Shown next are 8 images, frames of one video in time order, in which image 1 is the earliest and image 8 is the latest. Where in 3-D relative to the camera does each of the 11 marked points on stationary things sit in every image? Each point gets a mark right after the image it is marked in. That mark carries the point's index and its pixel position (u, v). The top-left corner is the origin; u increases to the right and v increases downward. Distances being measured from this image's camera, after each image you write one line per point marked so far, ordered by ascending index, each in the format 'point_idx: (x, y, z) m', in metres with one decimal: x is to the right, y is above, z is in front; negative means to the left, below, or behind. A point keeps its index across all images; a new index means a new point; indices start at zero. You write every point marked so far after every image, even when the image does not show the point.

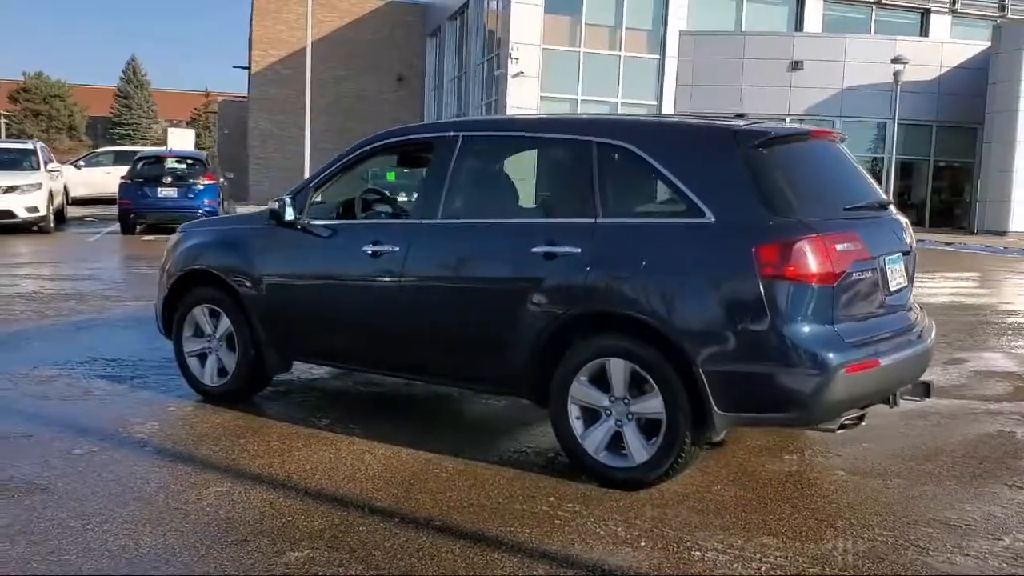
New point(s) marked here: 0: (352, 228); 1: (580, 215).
0: (-1.0, +0.4, +6.0) m
1: (+0.3, +0.4, +5.1) m
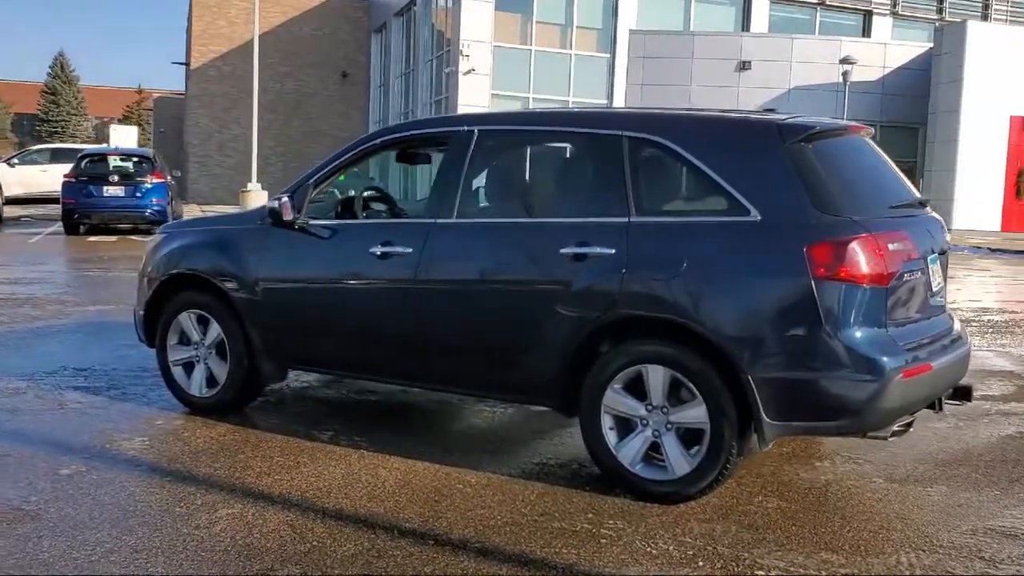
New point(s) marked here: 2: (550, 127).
0: (-0.9, +0.3, +5.7) m
1: (+0.5, +0.4, +4.8) m
2: (+0.2, +0.8, +5.2) m
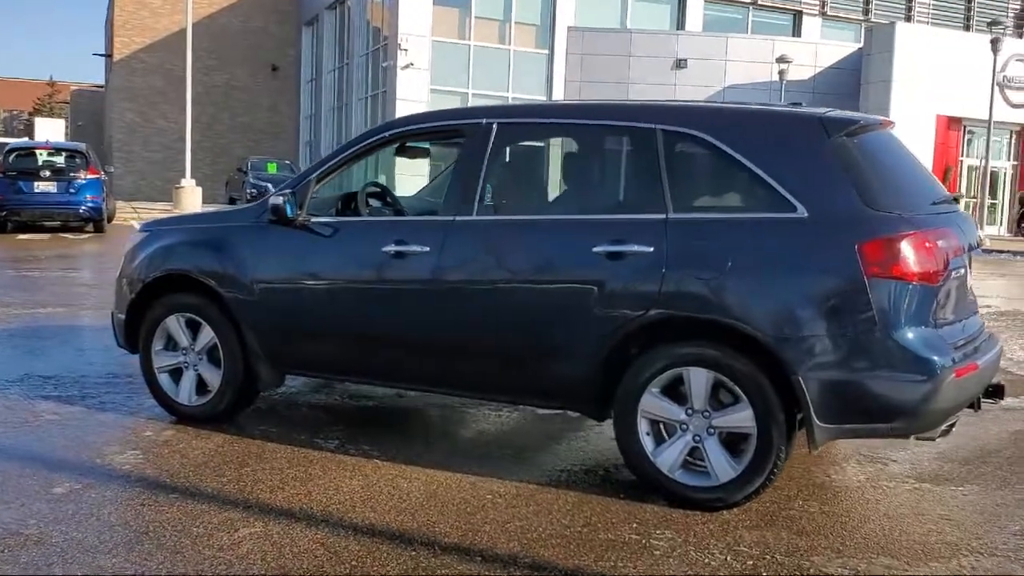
0: (-0.8, +0.3, +5.4) m
1: (+0.6, +0.4, +4.7) m
2: (+0.3, +0.8, +5.0) m
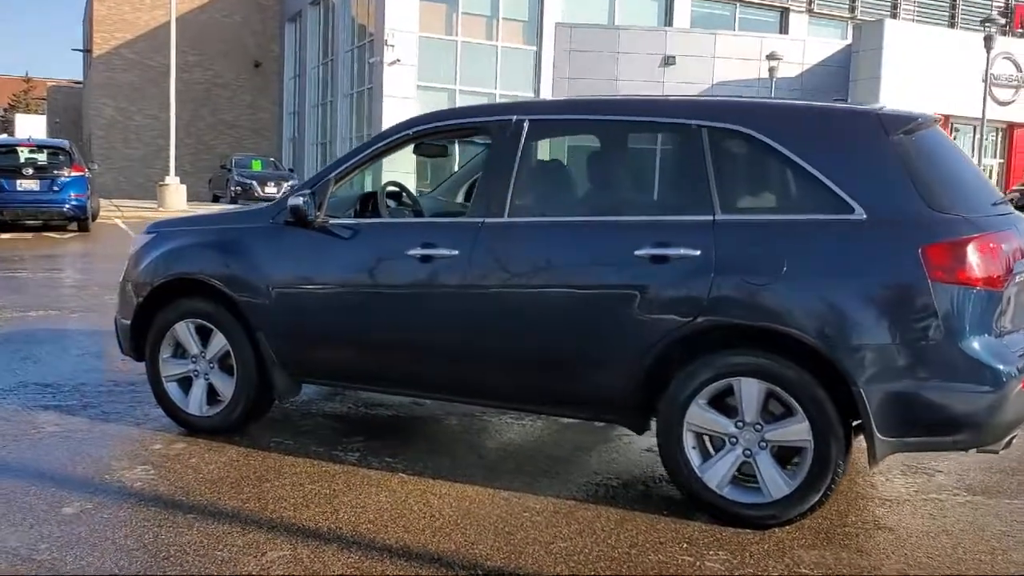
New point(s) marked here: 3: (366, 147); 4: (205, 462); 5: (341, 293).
0: (-0.7, +0.3, +5.1) m
1: (+0.8, +0.3, +4.4) m
2: (+0.5, +0.8, +4.7) m
3: (-0.7, +0.8, +5.4) m
4: (-1.6, -0.9, +5.1) m
5: (-0.9, 0.0, +5.1) m
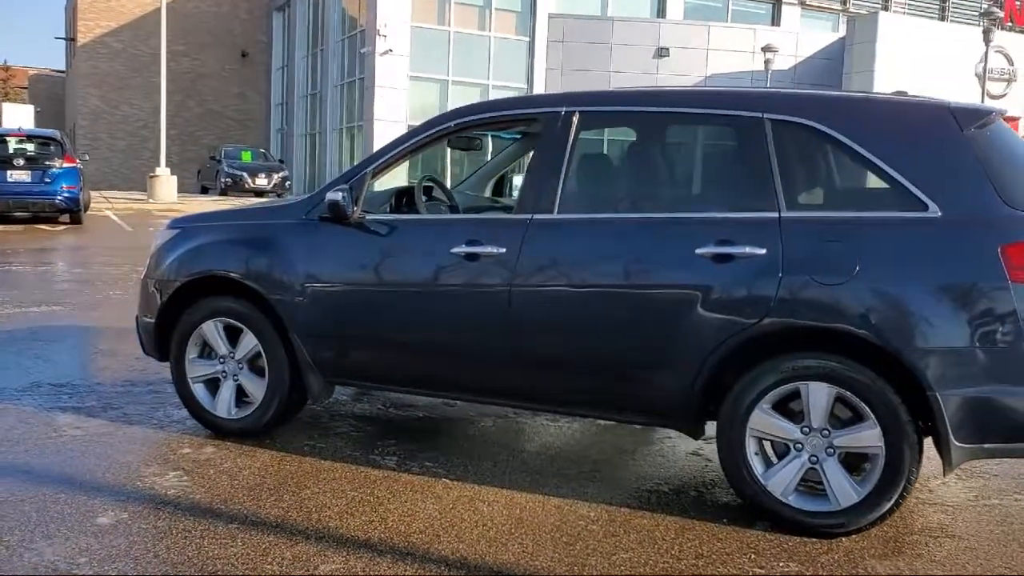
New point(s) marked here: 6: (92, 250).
0: (-0.4, +0.3, +4.9) m
1: (+1.0, +0.3, +4.3) m
2: (+0.7, +0.8, +4.5) m
3: (-0.5, +0.8, +5.2) m
4: (-1.3, -0.9, +4.9) m
5: (-0.7, 0.0, +5.0) m
6: (-6.2, +0.6, +14.7) m
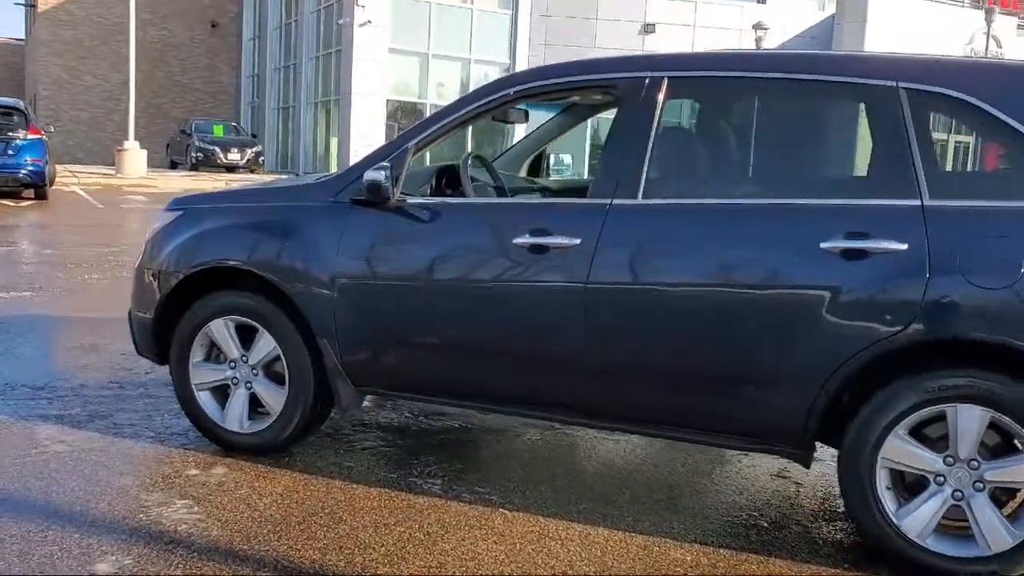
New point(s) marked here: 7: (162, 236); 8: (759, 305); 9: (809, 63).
0: (-0.2, +0.3, +4.2) m
1: (+1.3, +0.3, +3.6) m
2: (+1.0, +0.8, +3.8) m
3: (-0.2, +0.8, +4.4) m
4: (-1.1, -0.9, +4.2) m
5: (-0.4, 0.0, +4.2) m
6: (-6.2, +0.8, +13.8) m
7: (-1.7, +0.3, +4.8) m
8: (+0.9, -0.1, +3.7) m
9: (+1.1, +0.8, +3.8) m
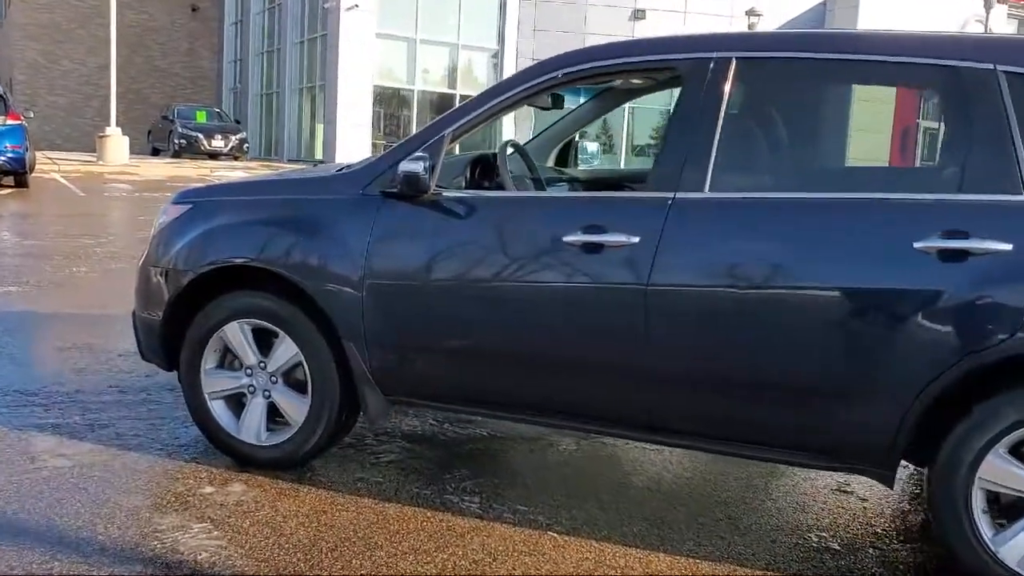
0: (0.0, +0.3, +3.8) m
1: (+1.5, +0.3, +3.2) m
2: (+1.2, +0.8, +3.5) m
3: (-0.1, +0.8, +4.0) m
4: (-0.9, -0.9, +3.8) m
5: (-0.2, 0.0, +3.9) m
6: (-6.2, +0.9, +13.3) m
7: (-1.5, +0.3, +4.4) m
8: (+1.1, -0.1, +3.3) m
9: (+1.3, +0.8, +3.5) m
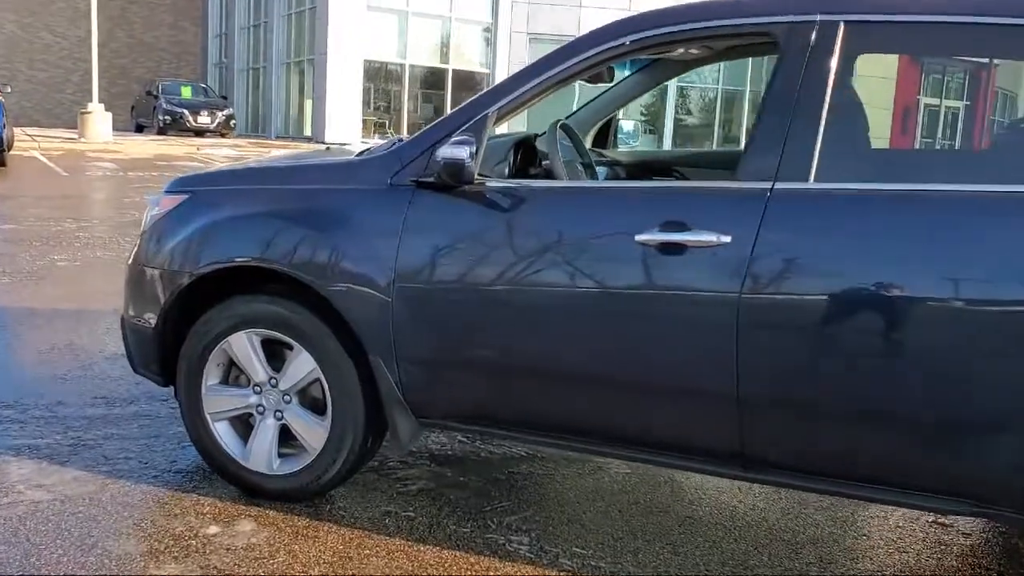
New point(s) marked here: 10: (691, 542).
0: (+0.2, +0.3, +3.3) m
1: (+1.7, +0.3, +2.7) m
2: (+1.4, +0.8, +2.9) m
3: (+0.1, +0.8, +3.4) m
4: (-0.7, -0.9, +3.2) m
5: (0.0, 0.0, +3.3) m
6: (-6.2, +1.1, +12.6) m
7: (-1.3, +0.2, +3.8) m
8: (+1.3, -0.1, +2.8) m
9: (+1.5, +0.8, +2.9) m
10: (+0.6, -0.9, +3.5) m
